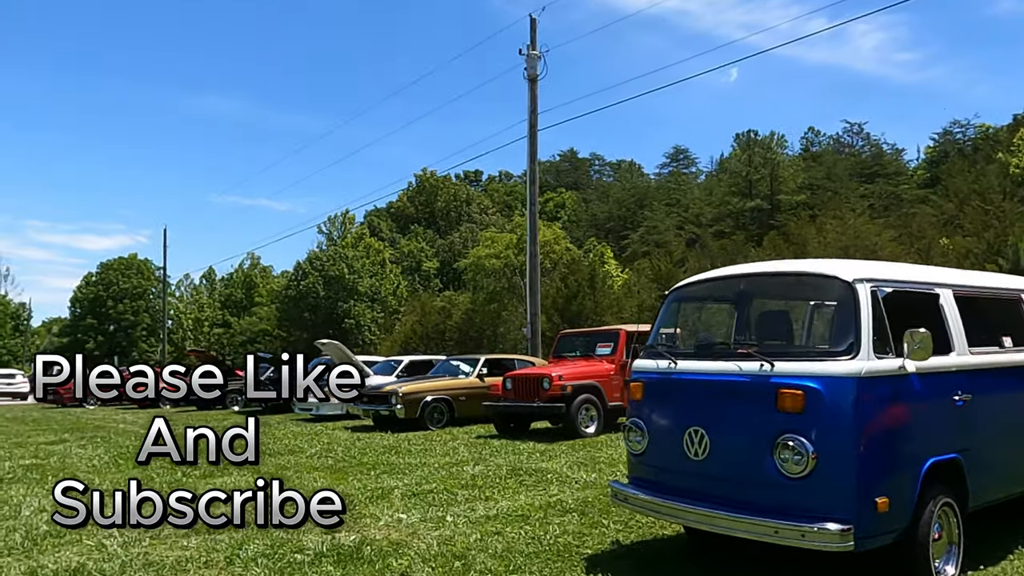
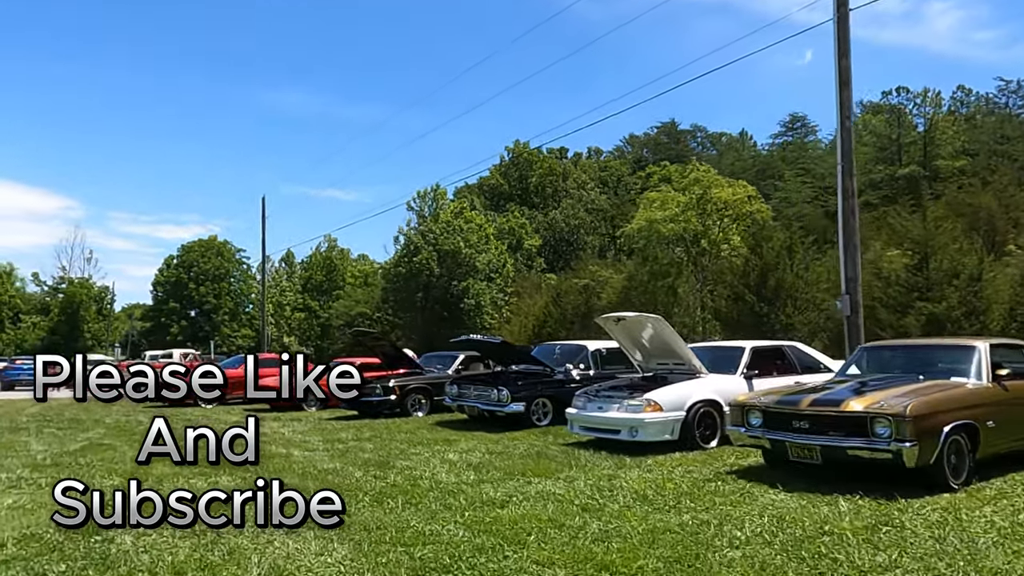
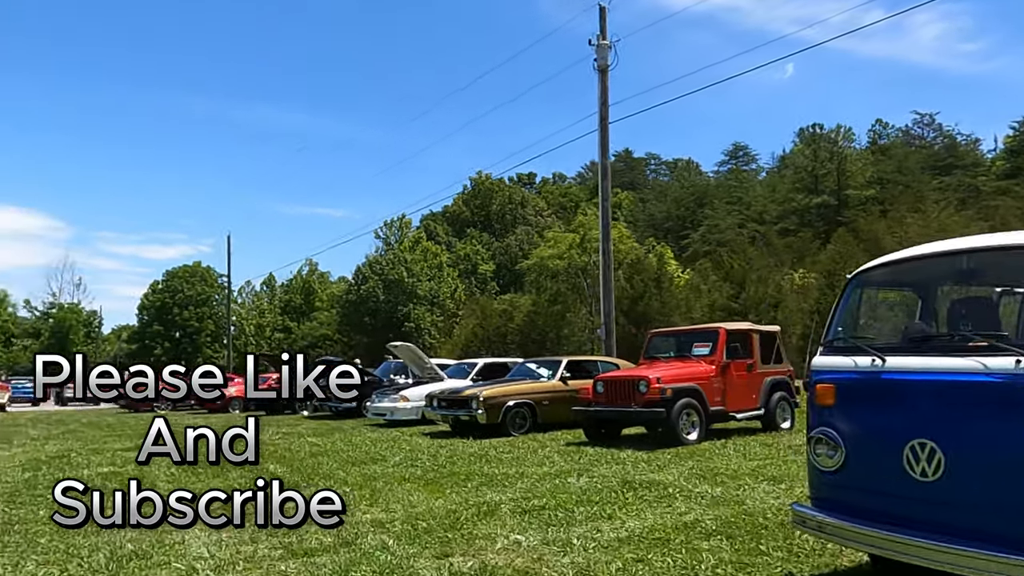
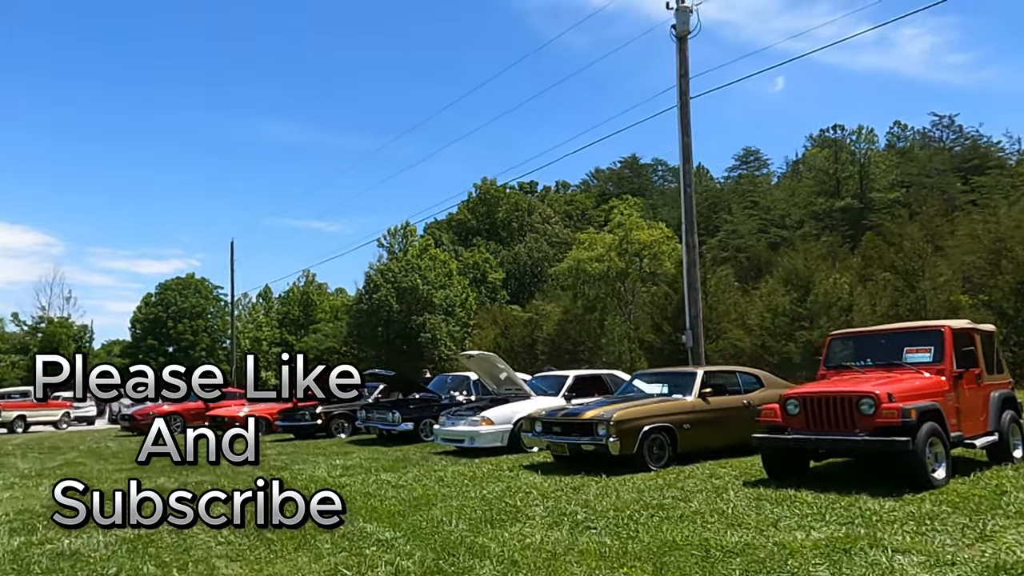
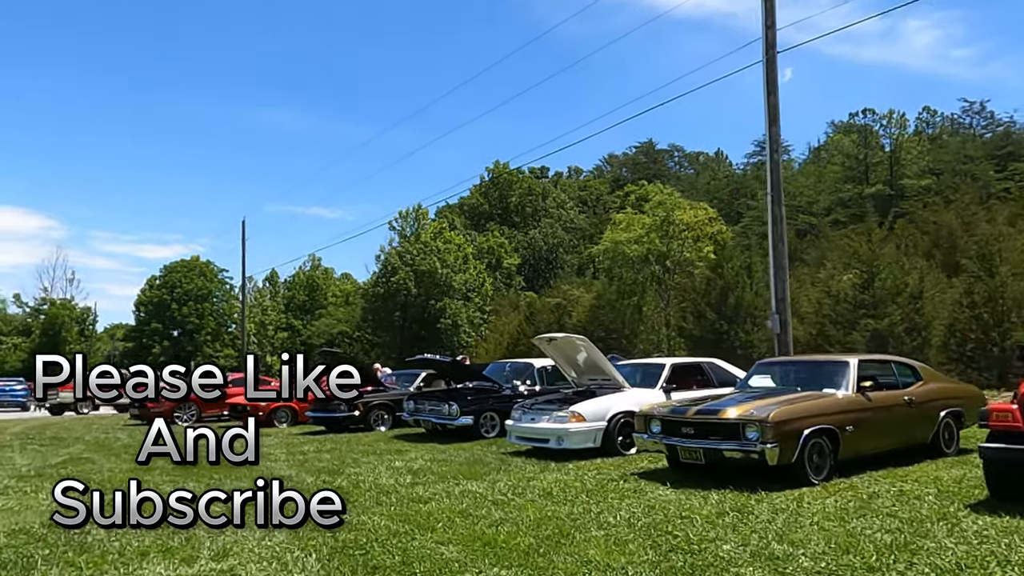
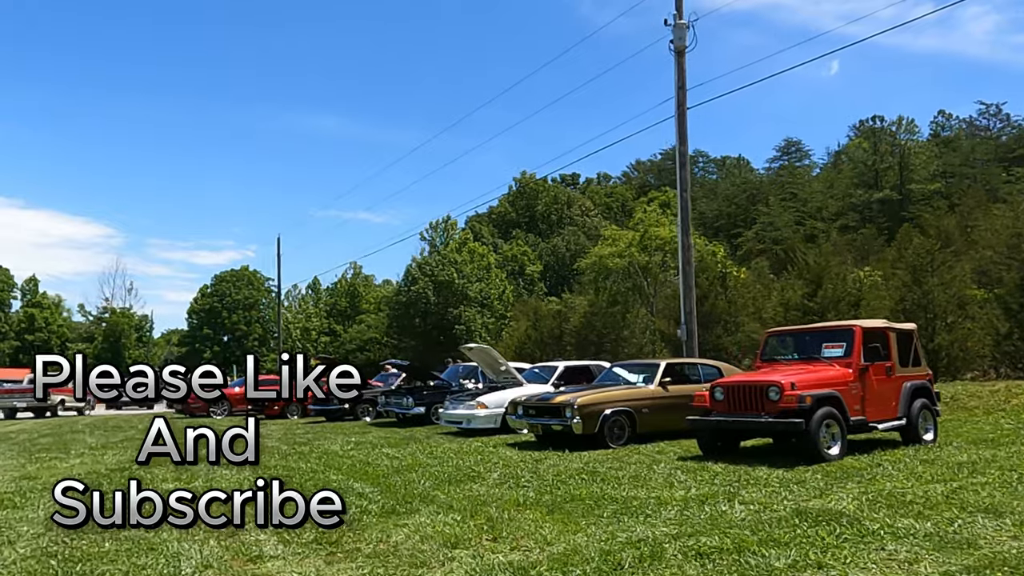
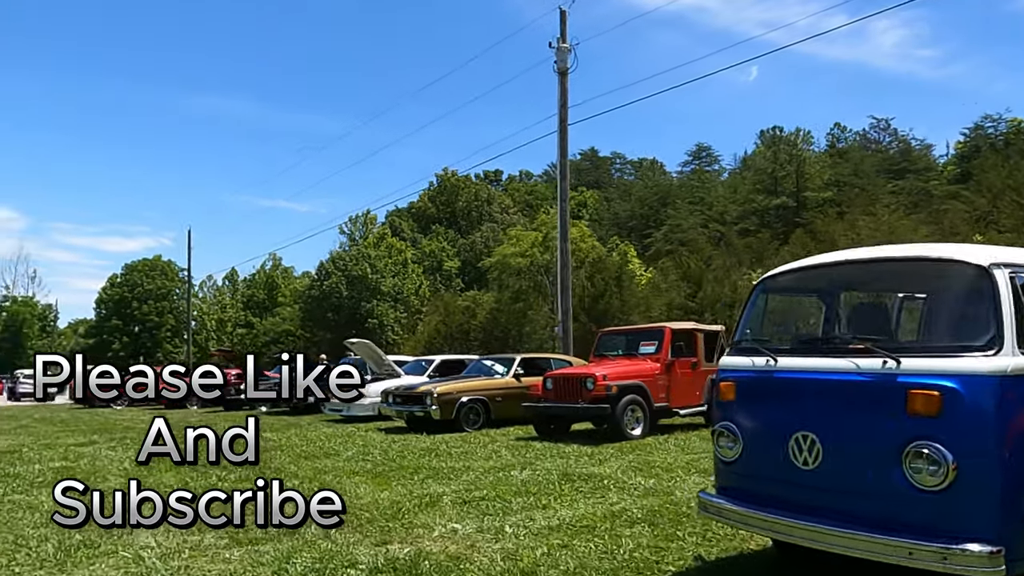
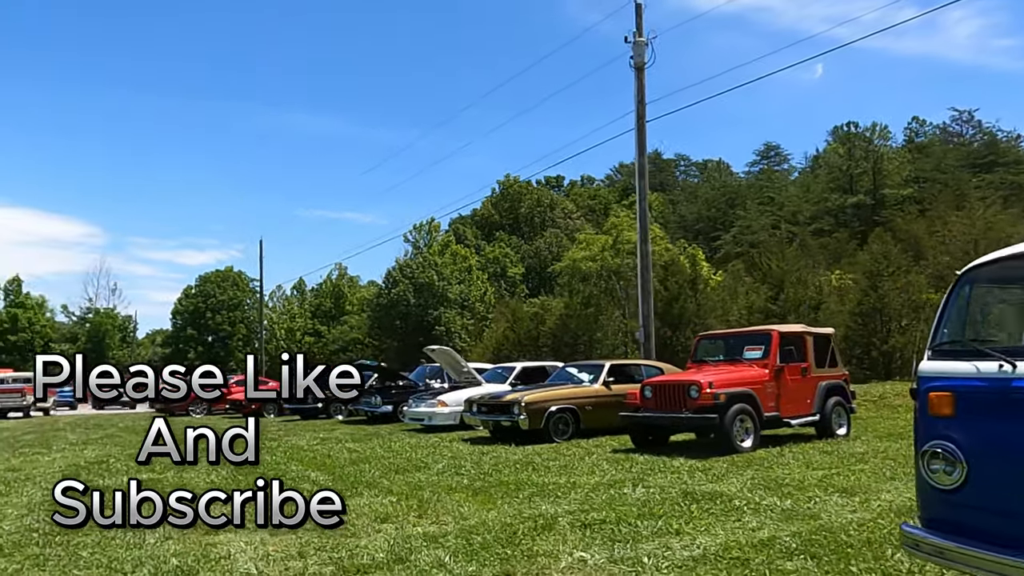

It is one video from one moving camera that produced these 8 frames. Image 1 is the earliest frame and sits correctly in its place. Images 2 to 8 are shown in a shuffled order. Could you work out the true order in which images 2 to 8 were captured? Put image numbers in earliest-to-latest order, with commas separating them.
7, 3, 8, 6, 4, 5, 2
